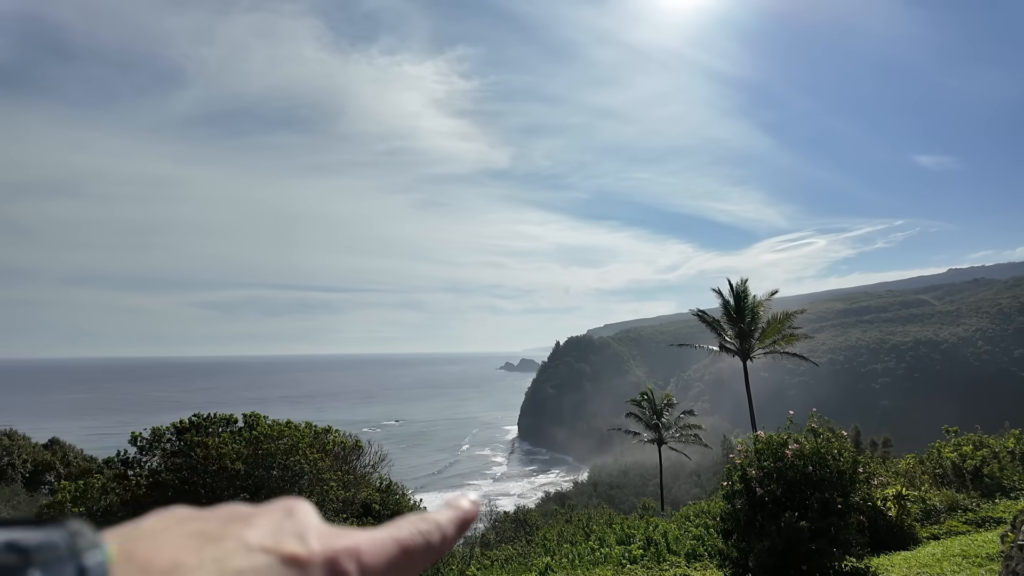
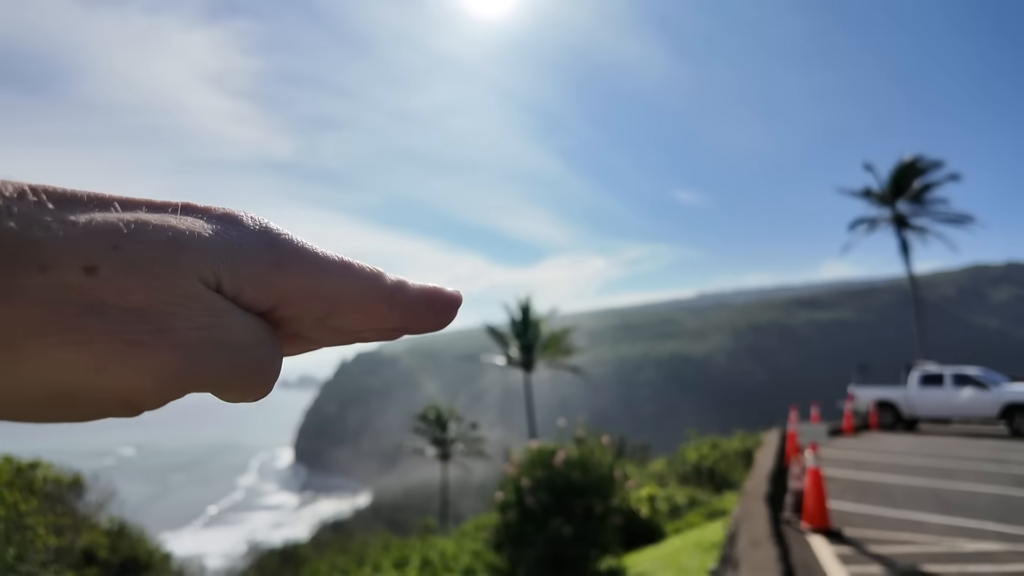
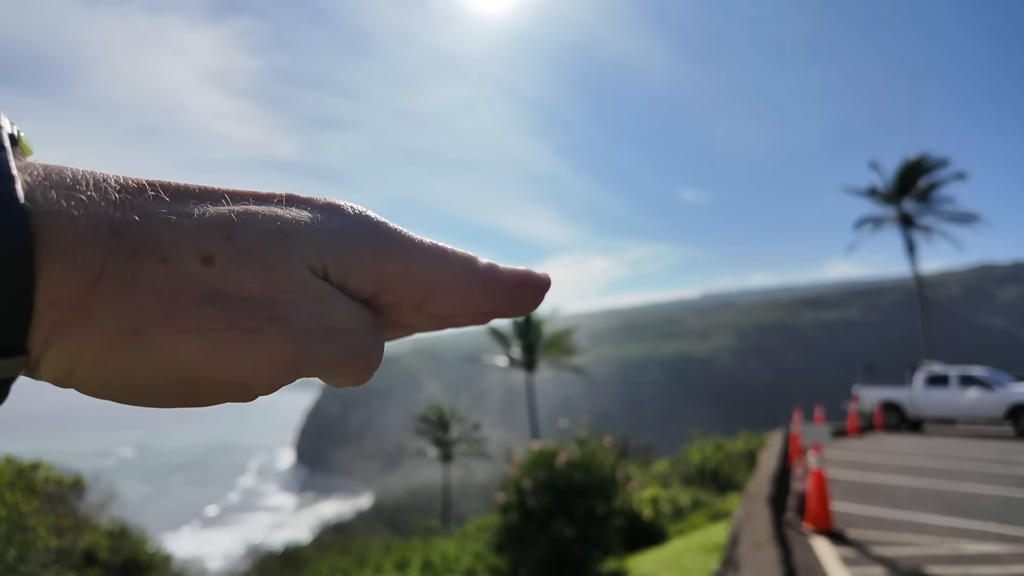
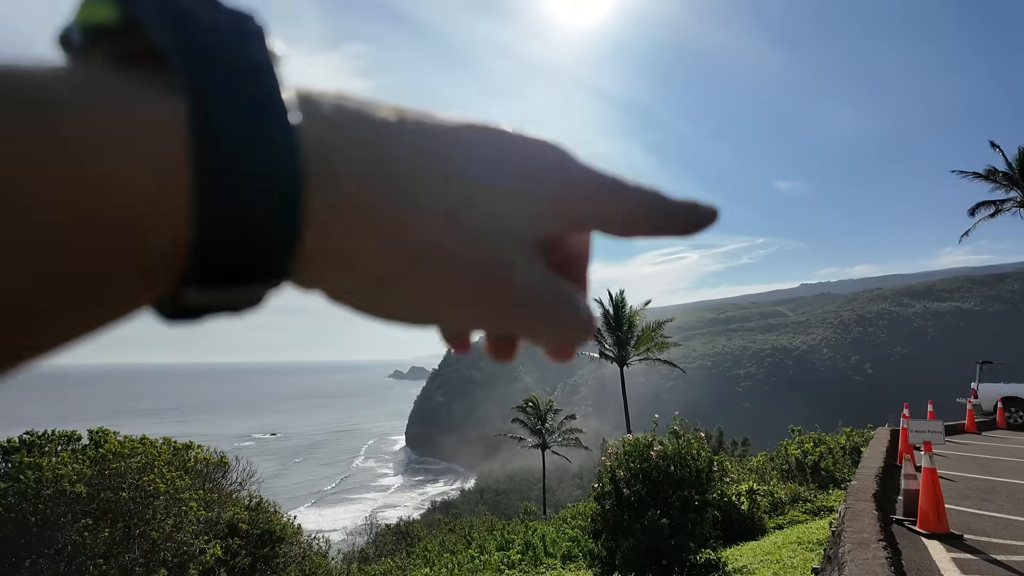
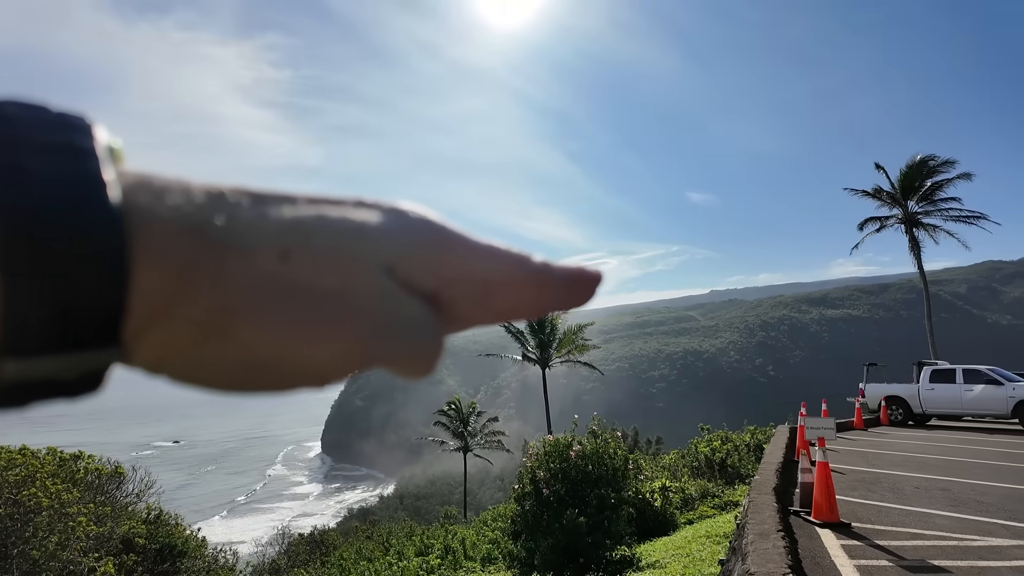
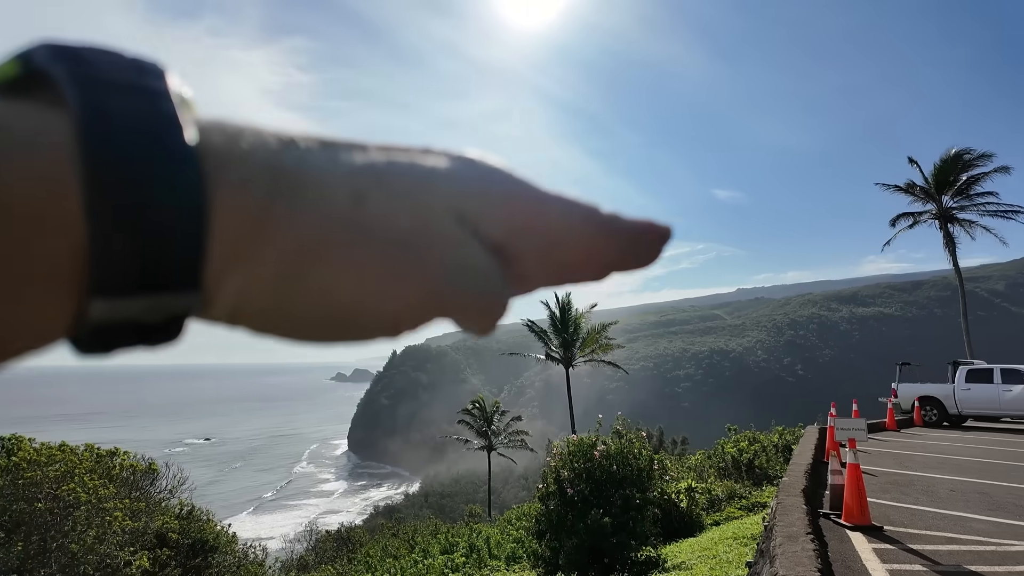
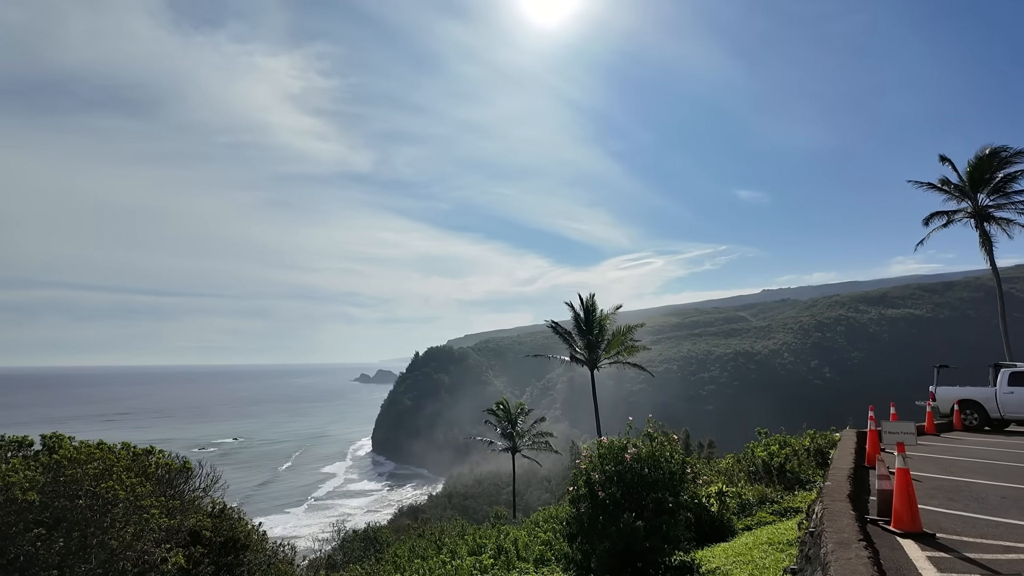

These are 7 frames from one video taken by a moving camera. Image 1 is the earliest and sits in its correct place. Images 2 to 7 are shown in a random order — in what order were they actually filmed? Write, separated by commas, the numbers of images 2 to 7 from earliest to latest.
4, 6, 5, 3, 2, 7
